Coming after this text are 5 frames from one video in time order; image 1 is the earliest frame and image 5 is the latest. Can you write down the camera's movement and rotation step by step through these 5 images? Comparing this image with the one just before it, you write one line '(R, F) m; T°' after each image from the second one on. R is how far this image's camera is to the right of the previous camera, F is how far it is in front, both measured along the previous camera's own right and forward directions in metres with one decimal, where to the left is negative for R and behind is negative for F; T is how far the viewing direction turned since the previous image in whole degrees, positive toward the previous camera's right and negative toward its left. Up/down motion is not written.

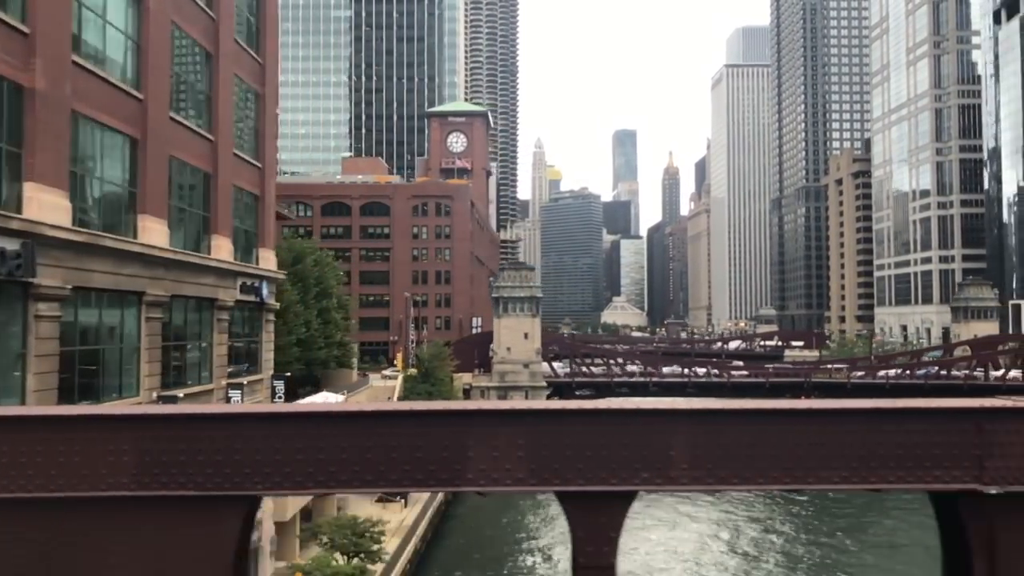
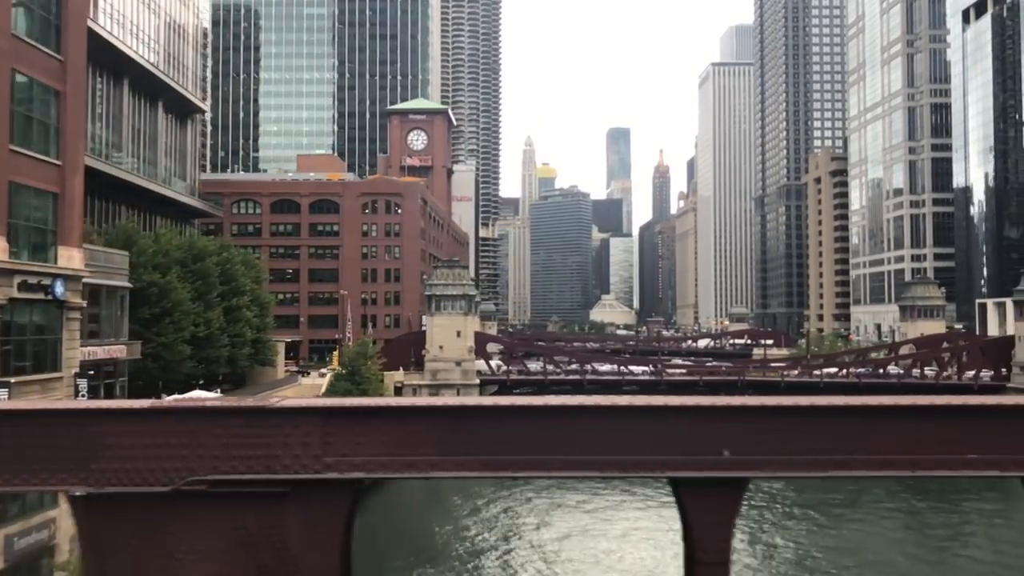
(+4.2, 0.0) m; 0°
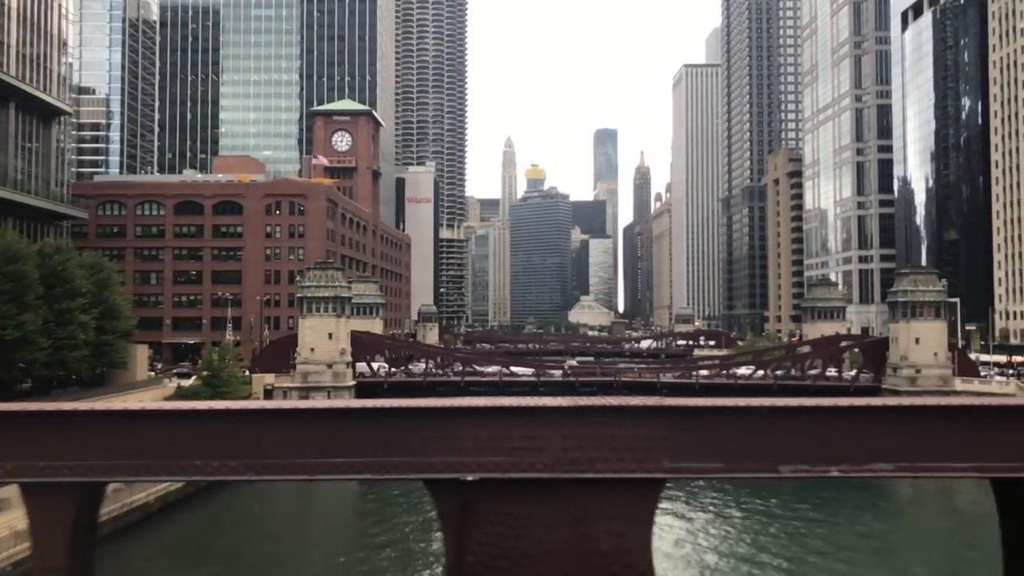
(+7.9, 0.0) m; 0°
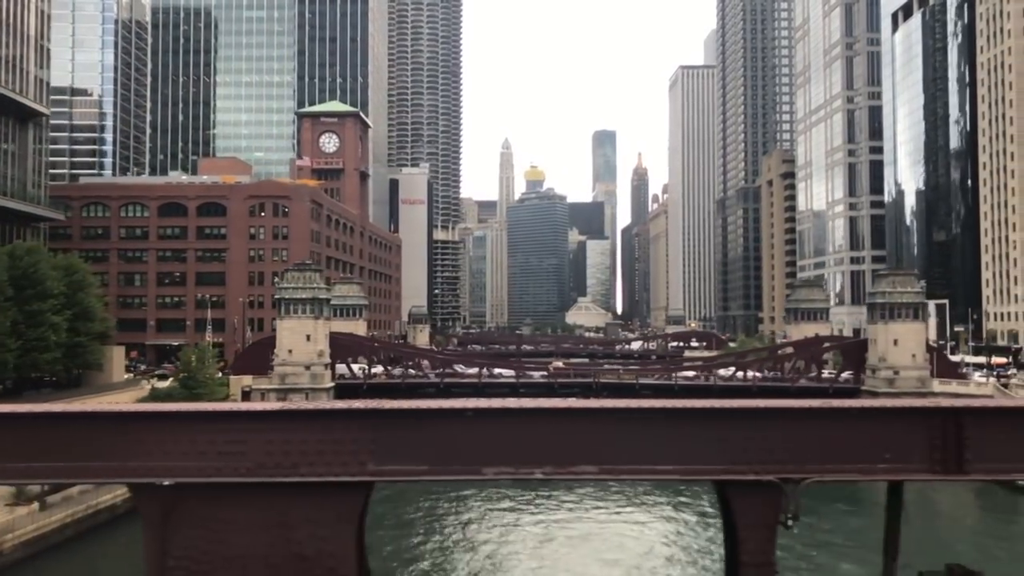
(+1.4, 0.0) m; 0°
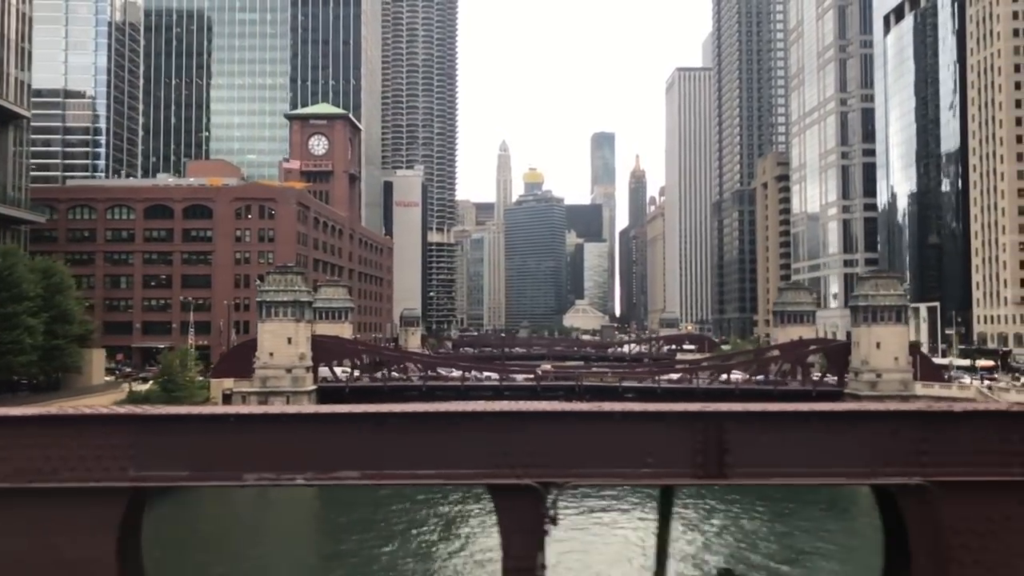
(+1.1, +0.1) m; 0°
